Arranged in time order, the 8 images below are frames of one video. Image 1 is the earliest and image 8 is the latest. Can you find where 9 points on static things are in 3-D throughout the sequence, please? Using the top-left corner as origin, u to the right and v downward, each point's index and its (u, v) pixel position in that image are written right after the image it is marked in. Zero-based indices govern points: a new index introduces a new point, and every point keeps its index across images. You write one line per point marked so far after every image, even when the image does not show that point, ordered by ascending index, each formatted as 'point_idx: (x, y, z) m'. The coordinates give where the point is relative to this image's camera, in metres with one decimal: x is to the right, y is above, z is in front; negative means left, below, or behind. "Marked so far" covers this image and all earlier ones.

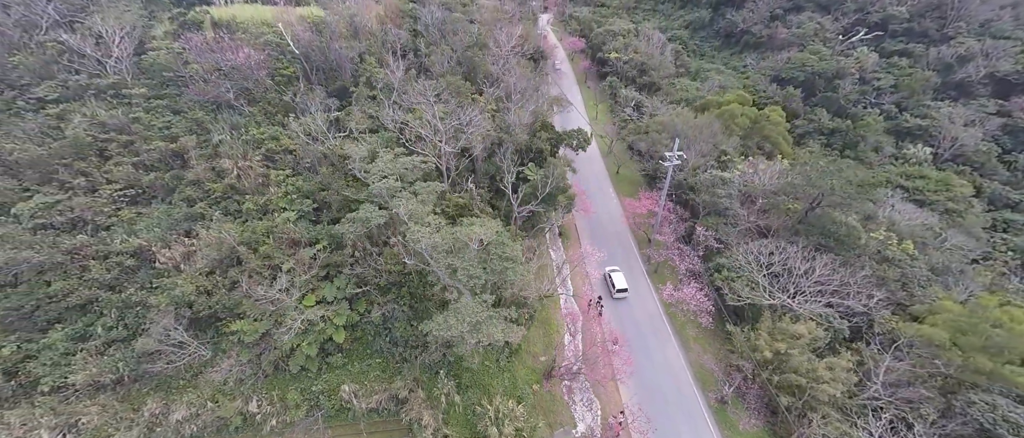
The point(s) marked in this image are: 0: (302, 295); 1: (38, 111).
0: (-9.3, -3.3, +16.9) m
1: (-24.2, +5.6, +19.5) m
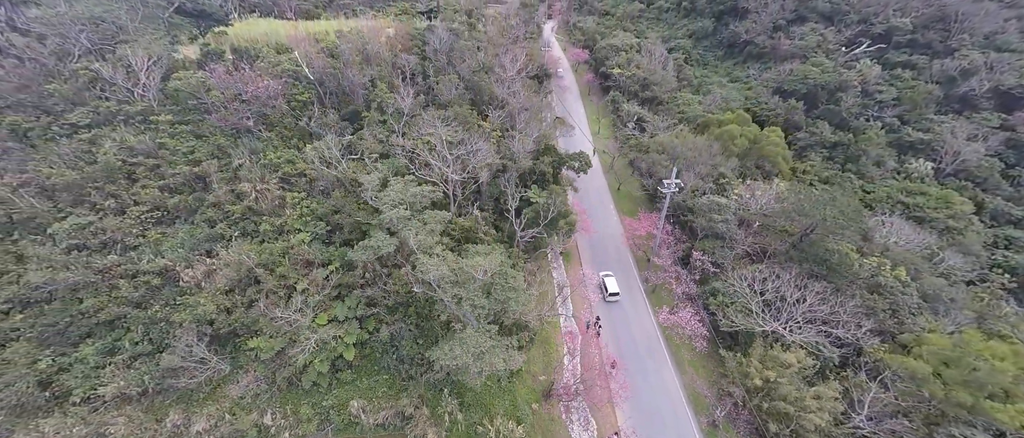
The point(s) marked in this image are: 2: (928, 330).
0: (-9.3, -4.5, +17.9) m
1: (-24.0, +4.6, +20.8) m
2: (+19.1, -5.1, +17.4) m
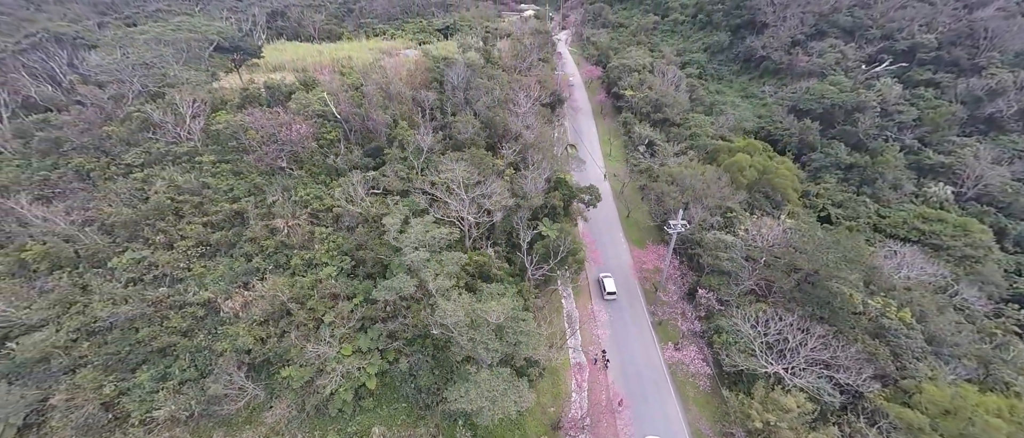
0: (-8.7, -6.5, +19.5) m
1: (-23.3, +2.7, +23.1) m
2: (+19.6, -7.4, +17.8) m
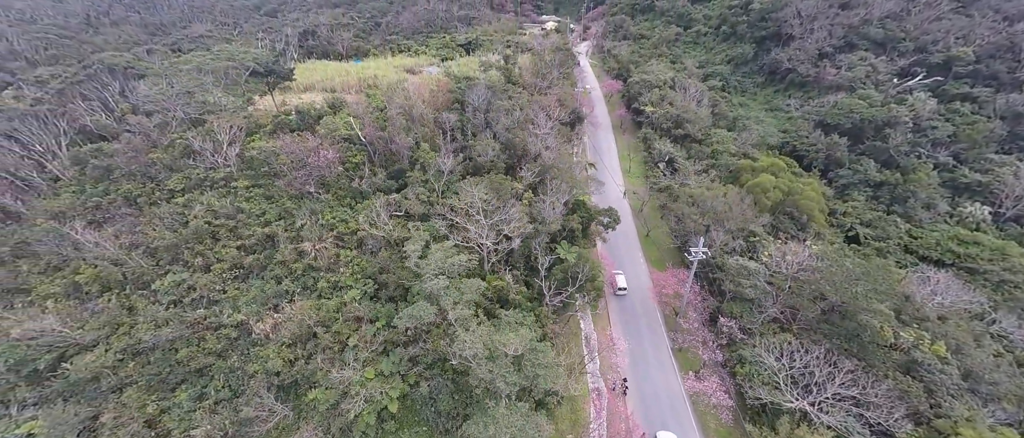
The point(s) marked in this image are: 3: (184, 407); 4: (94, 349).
0: (-7.8, -7.9, +20.1) m
1: (-22.1, +1.2, +24.6) m
2: (+20.4, -8.9, +16.9) m
3: (-16.7, -9.5, +19.3) m
4: (-21.1, -6.5, +19.3) m
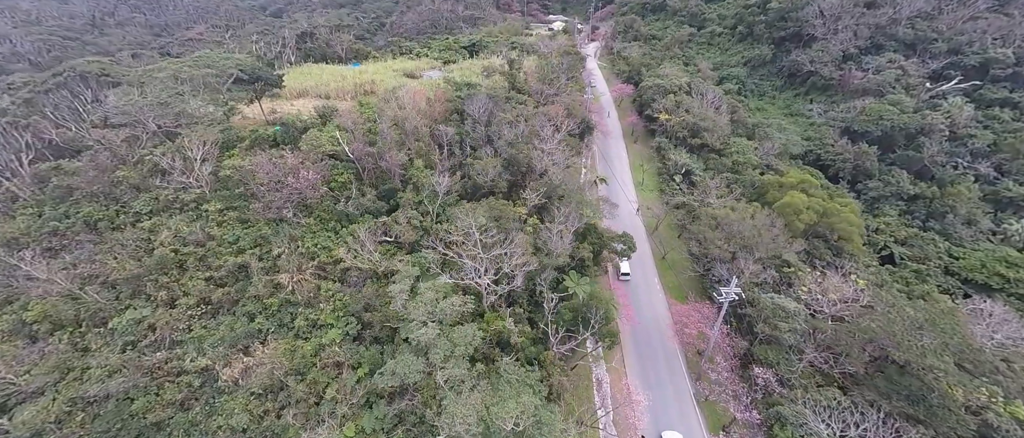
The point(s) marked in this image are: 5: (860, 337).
0: (-7.8, -9.5, +17.5) m
1: (-21.9, -0.3, +22.1) m
2: (+20.3, -10.7, +13.8) m
3: (-16.7, -11.1, +16.7) m
4: (-21.0, -8.1, +16.8) m
5: (+17.1, -5.8, +18.7) m
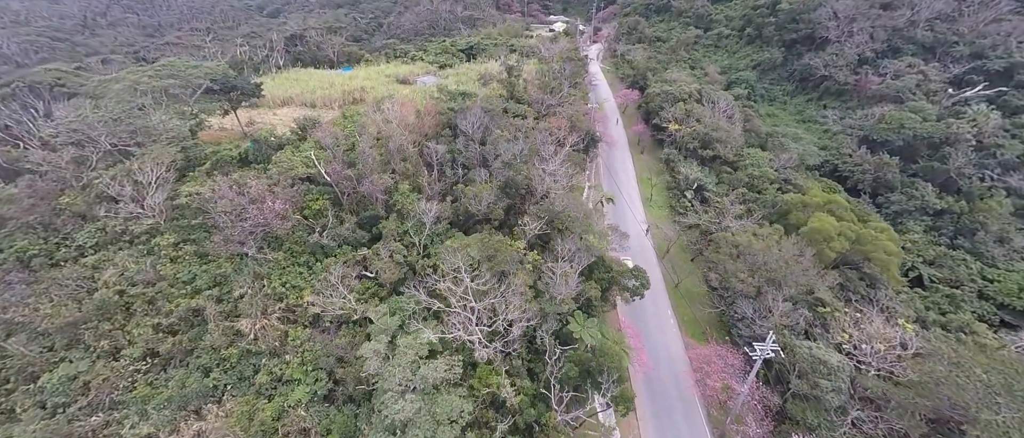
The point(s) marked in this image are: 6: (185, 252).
0: (-7.9, -11.3, +14.6) m
1: (-22.1, -2.1, +19.3) m
2: (+20.2, -12.5, +11.0) m
3: (-16.9, -12.9, +13.9) m
4: (-21.2, -9.8, +14.0) m
5: (+16.9, -7.6, +15.9) m
6: (-17.1, -1.7, +19.9) m
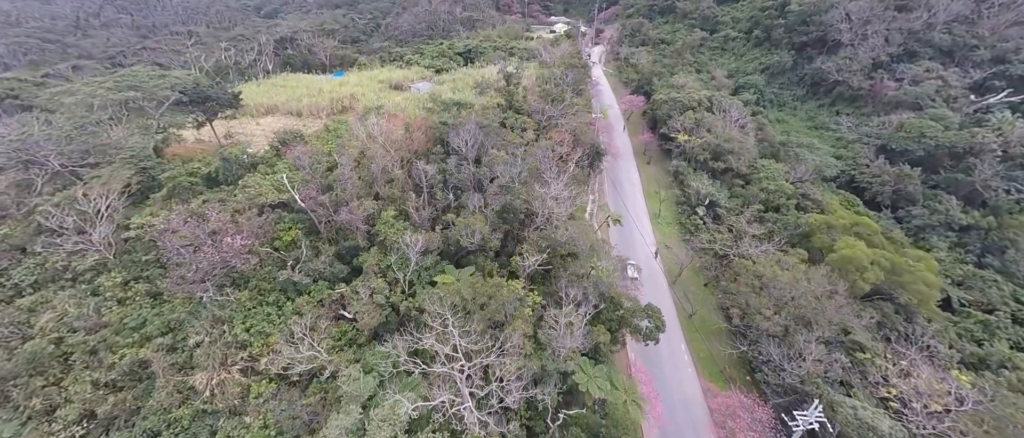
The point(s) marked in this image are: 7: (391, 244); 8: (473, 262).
0: (-8.1, -12.9, +12.2) m
1: (-22.2, -3.7, +16.9) m
2: (+20.0, -14.1, +8.5) m
3: (-17.1, -14.5, +11.5) m
4: (-21.4, -11.4, +11.6) m
5: (+16.8, -9.2, +13.4) m
6: (-17.2, -3.3, +17.5) m
7: (-6.0, -1.2, +18.9) m
8: (-2.0, -2.2, +19.6) m
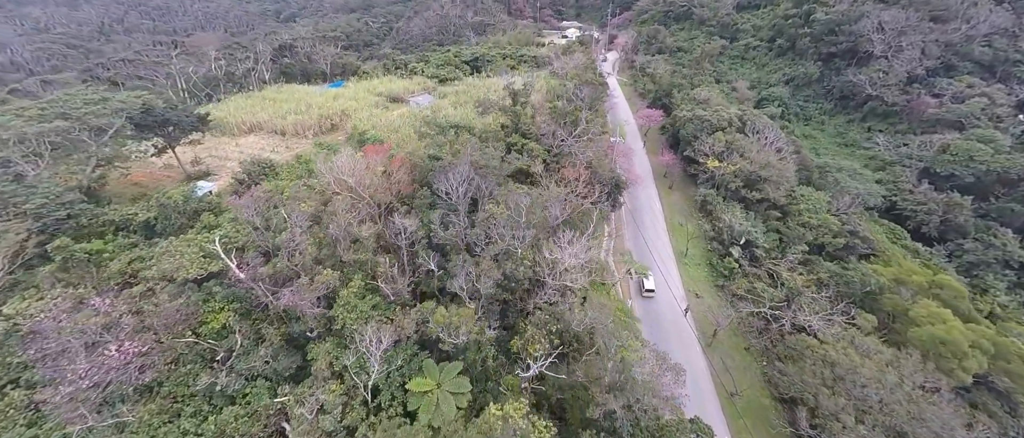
0: (-8.4, -16.0, +7.7) m
1: (-22.3, -6.6, +12.7) m
2: (+19.7, -17.3, +3.4) m
3: (-17.3, -17.4, +7.1) m
4: (-21.6, -14.4, +7.3) m
5: (+16.6, -12.4, +8.4) m
6: (-17.3, -6.2, +13.2) m
7: (-6.0, -4.3, +14.4) m
8: (-2.1, -5.3, +15.0) m
